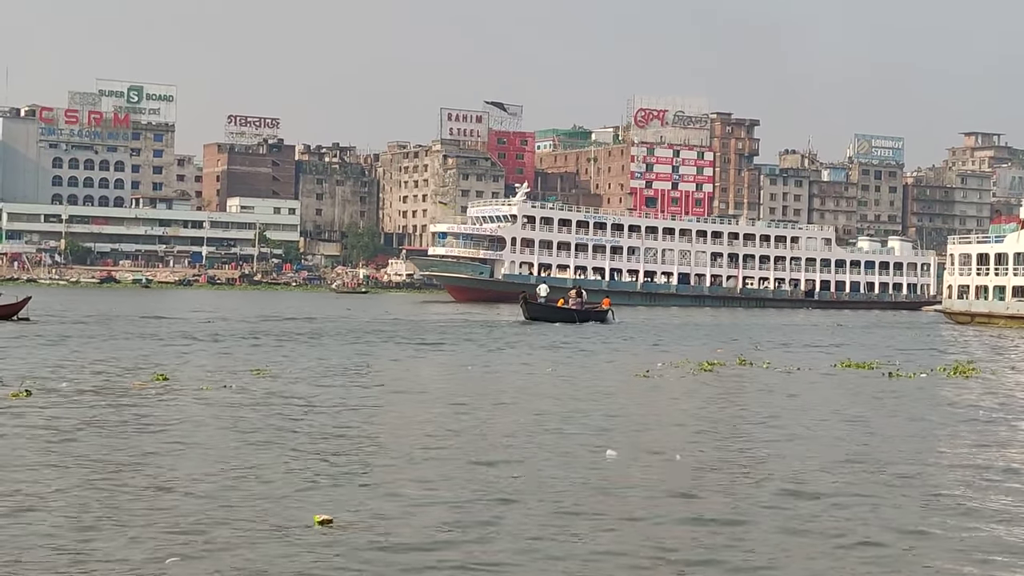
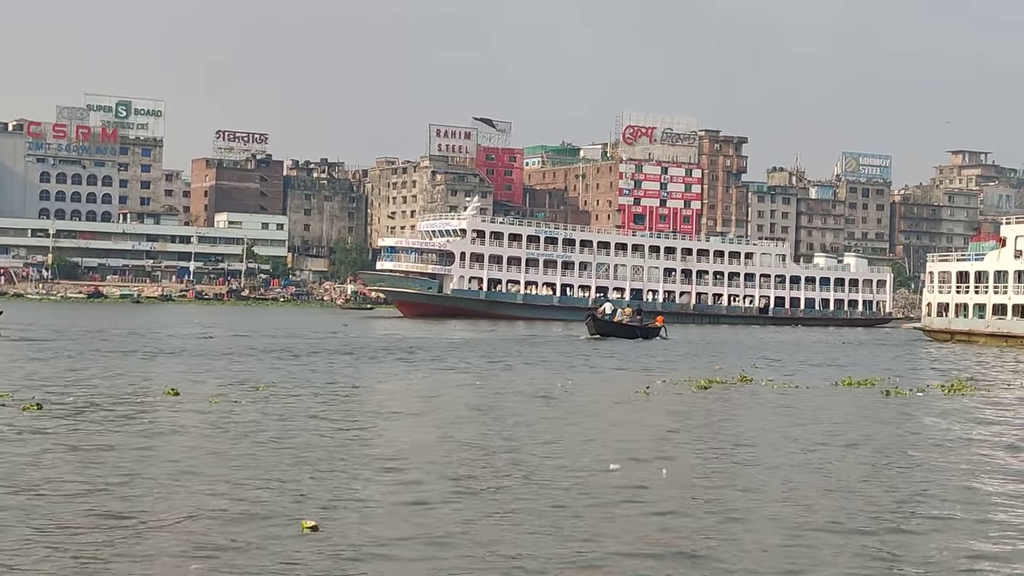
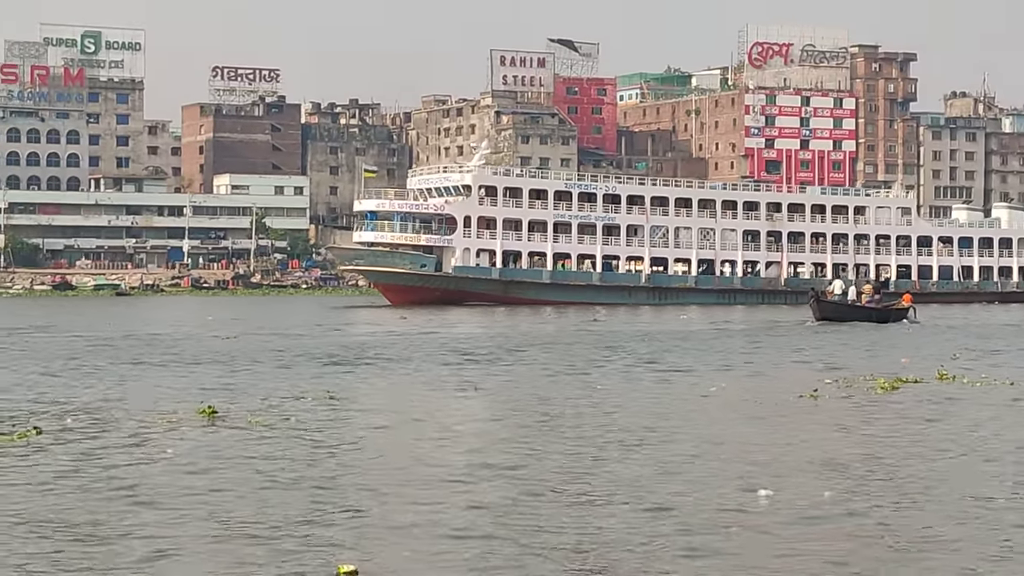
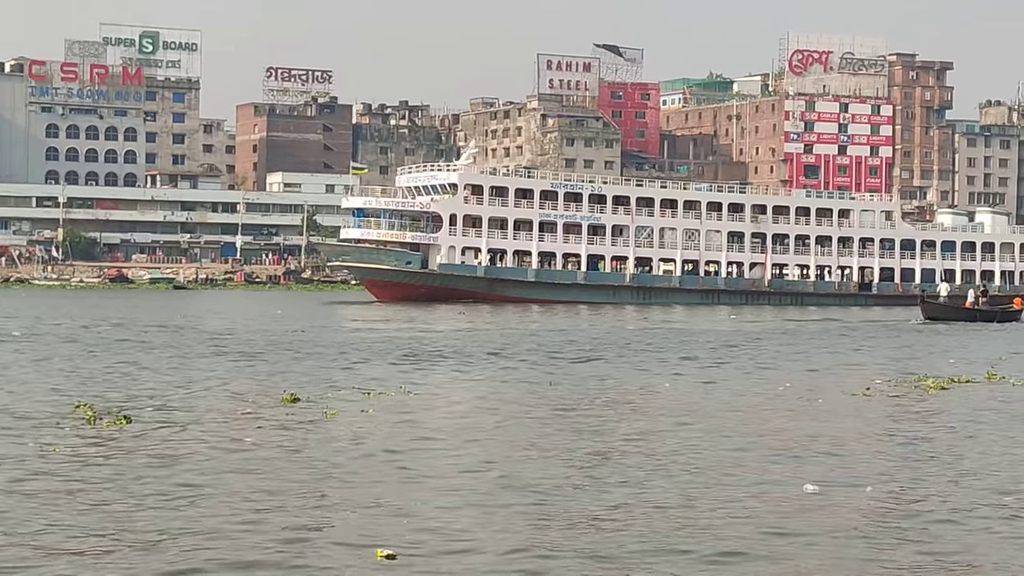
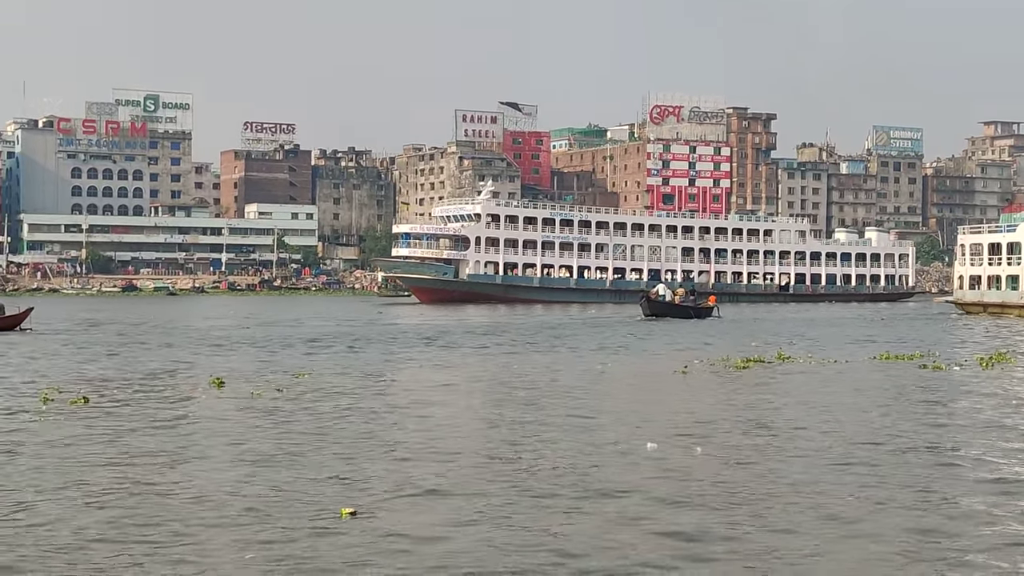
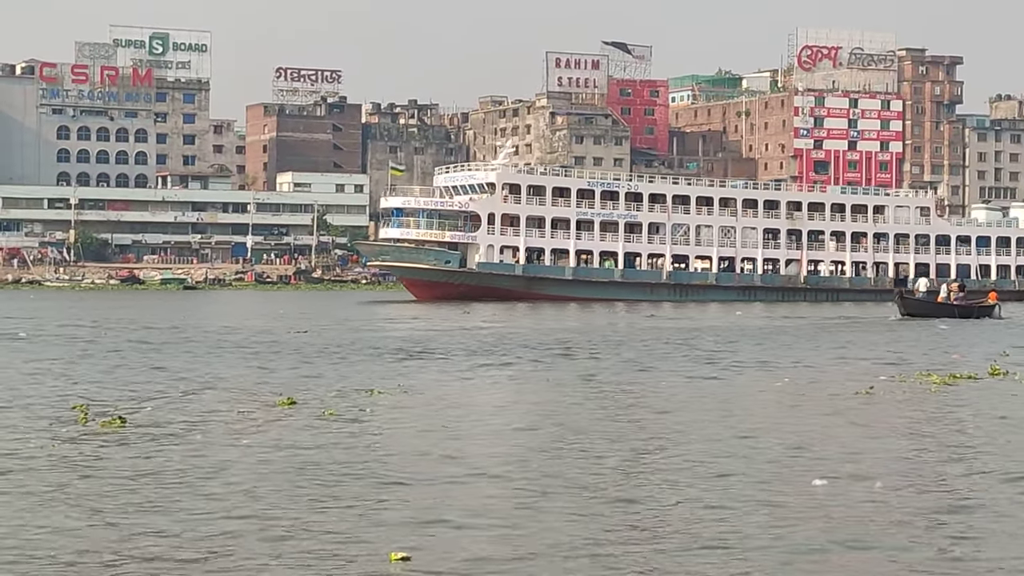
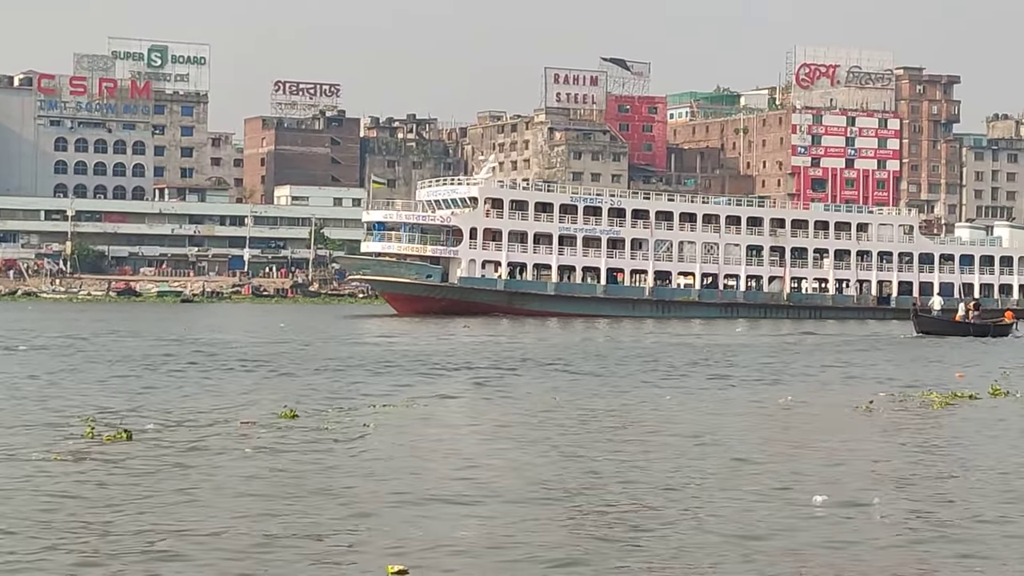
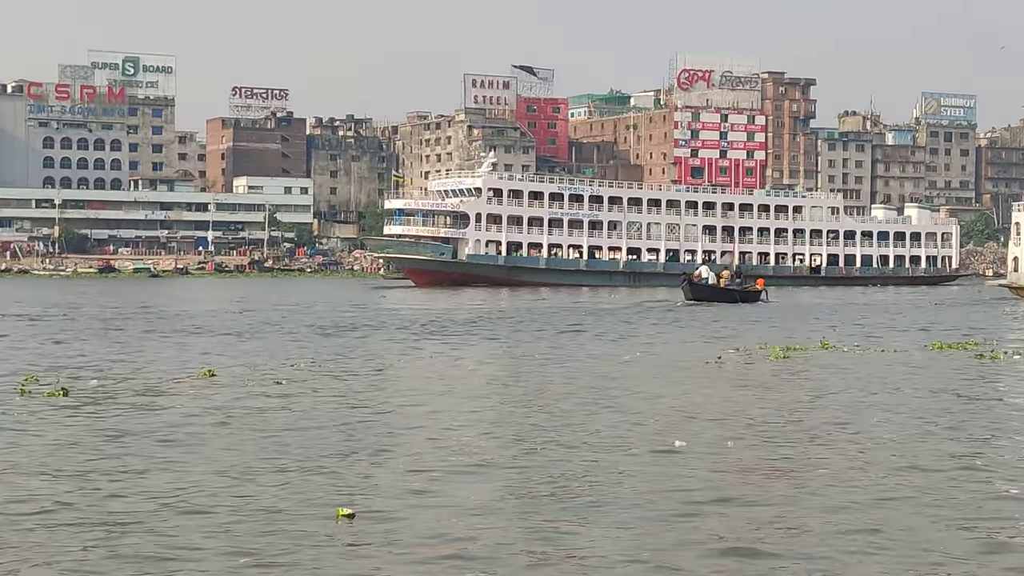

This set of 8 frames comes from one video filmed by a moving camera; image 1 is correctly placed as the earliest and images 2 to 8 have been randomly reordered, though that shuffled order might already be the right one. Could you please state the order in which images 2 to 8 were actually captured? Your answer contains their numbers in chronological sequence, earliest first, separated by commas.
2, 5, 8, 3, 6, 7, 4
